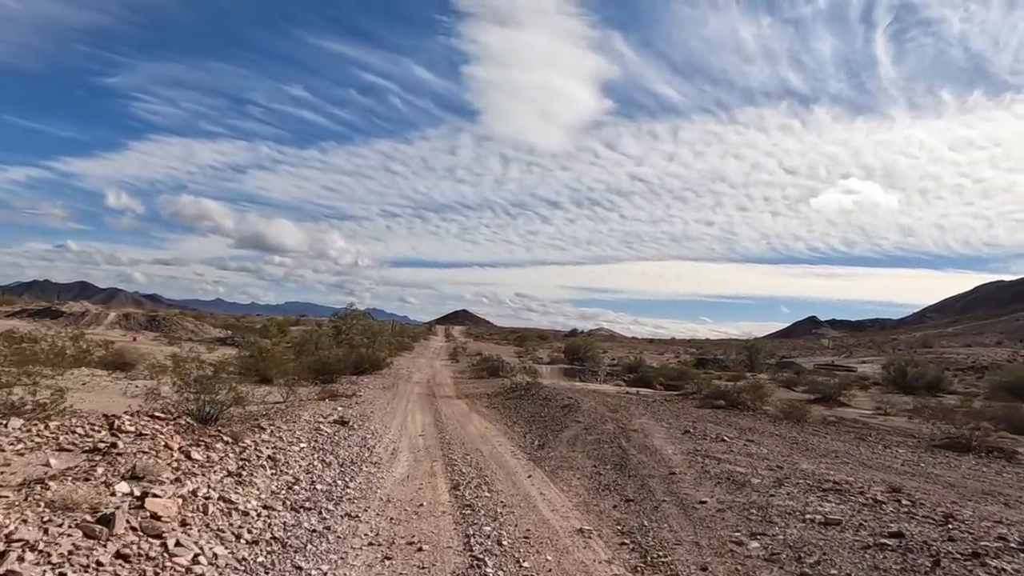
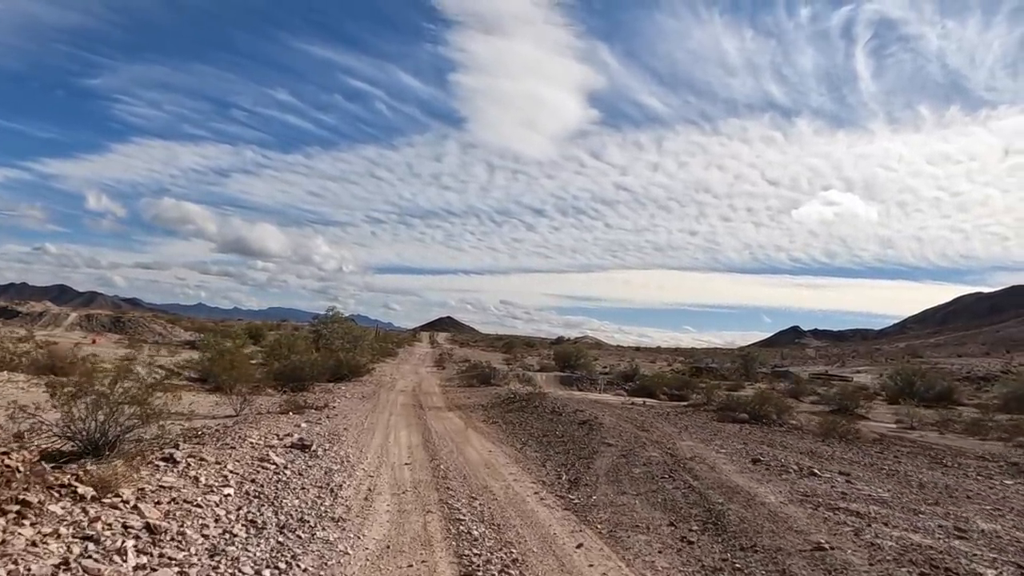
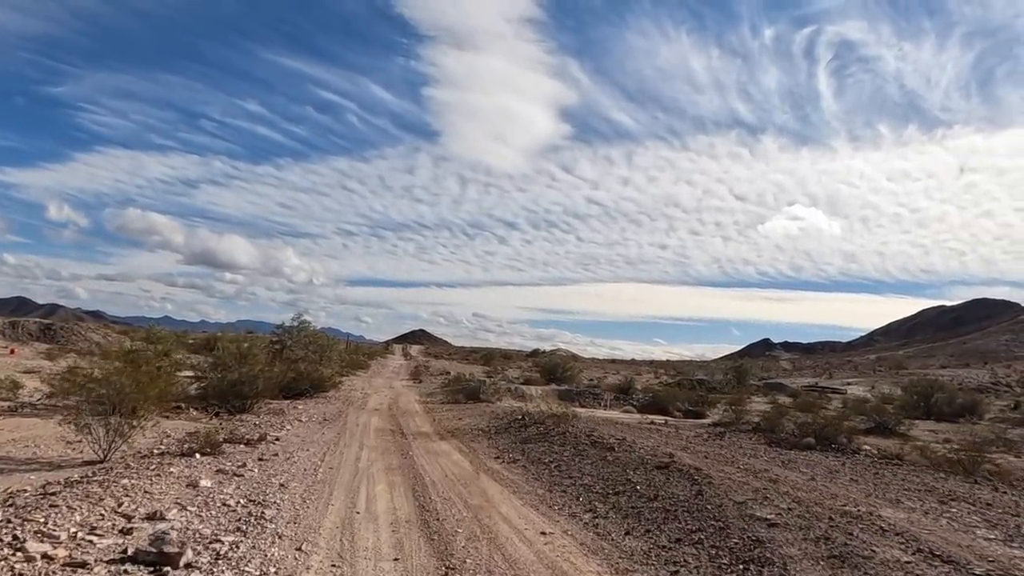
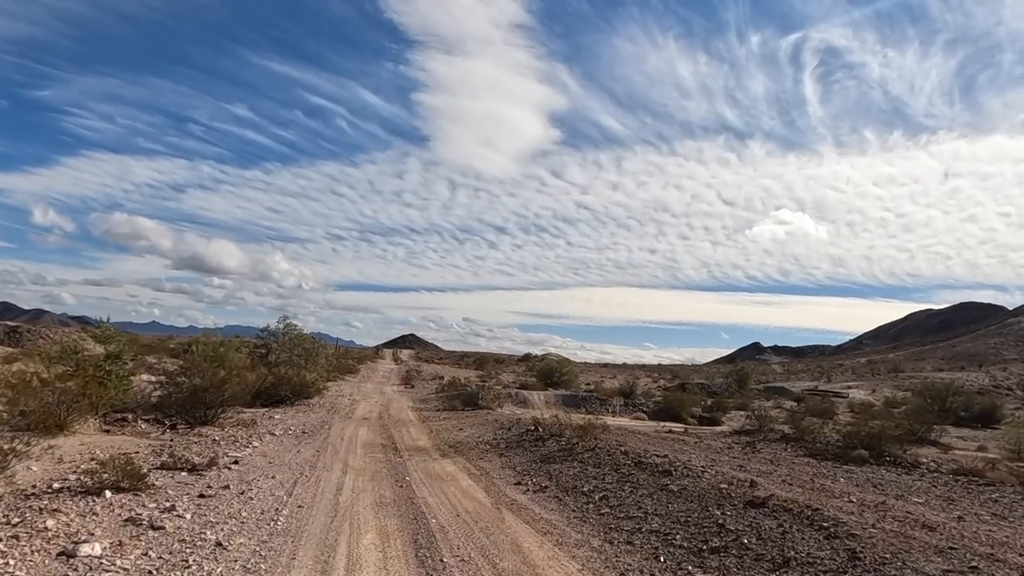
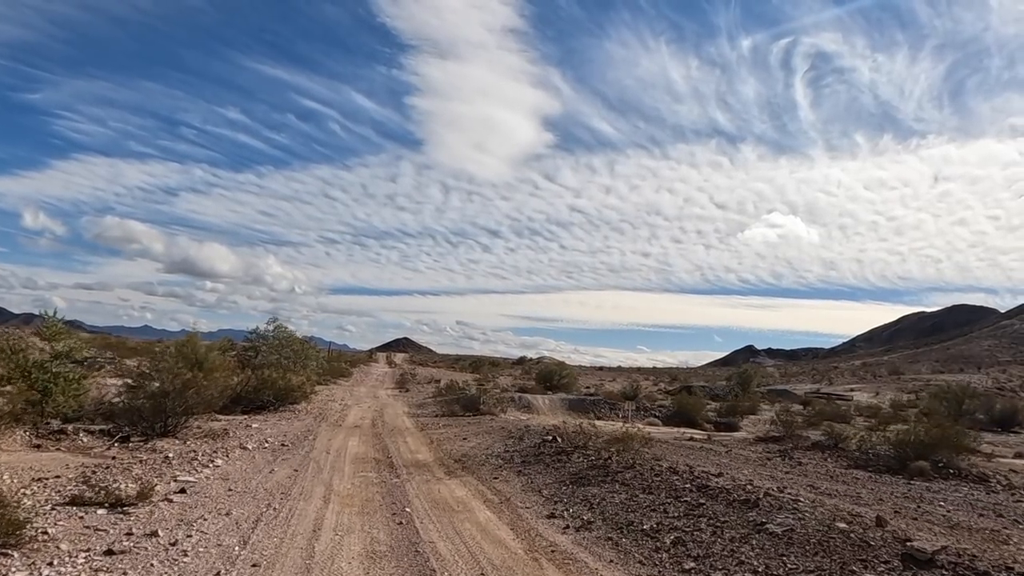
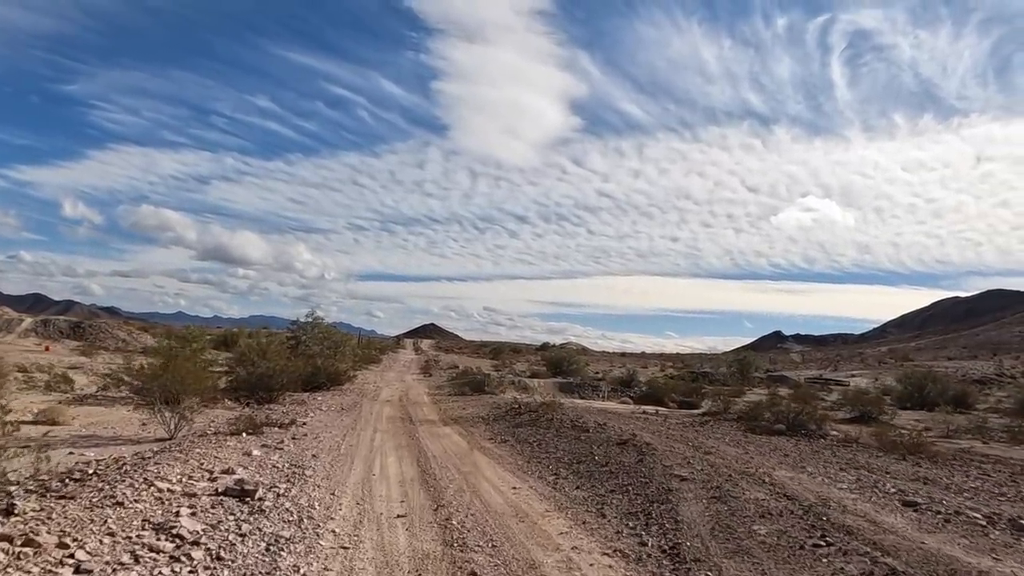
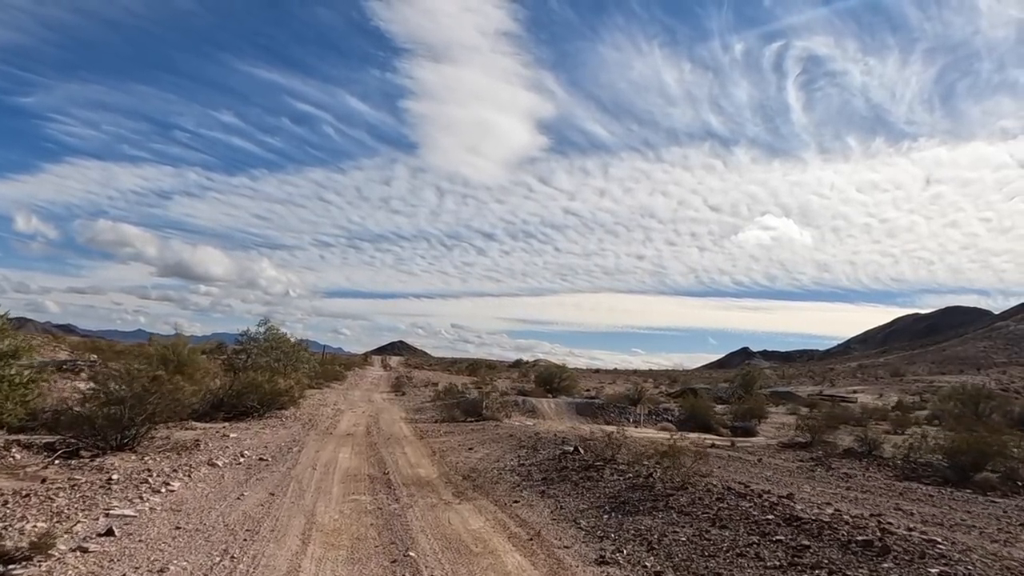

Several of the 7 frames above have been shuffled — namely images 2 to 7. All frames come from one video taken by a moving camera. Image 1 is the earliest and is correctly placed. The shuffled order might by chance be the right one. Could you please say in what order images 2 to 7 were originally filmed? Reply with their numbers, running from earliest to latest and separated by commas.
2, 6, 3, 4, 5, 7
